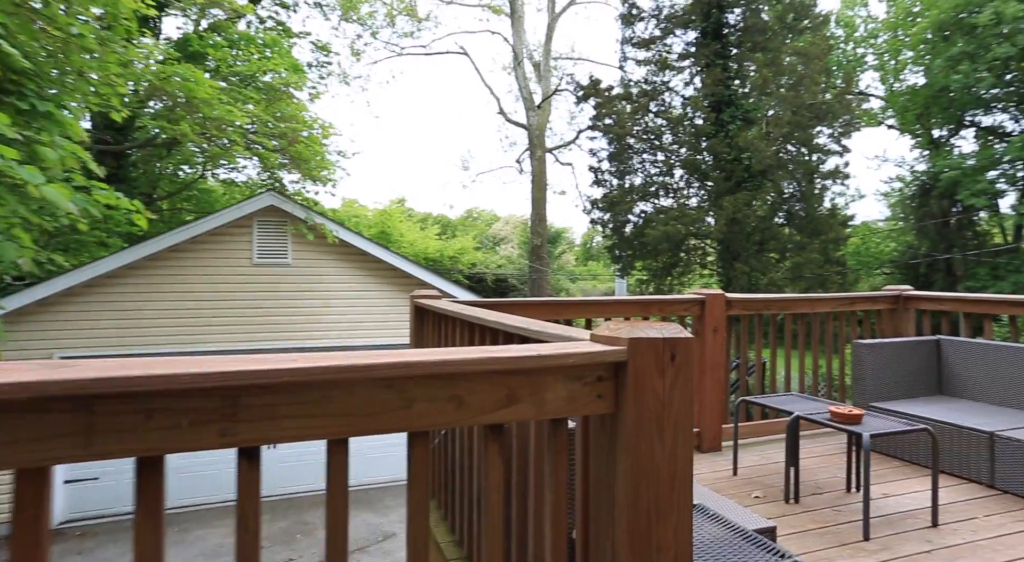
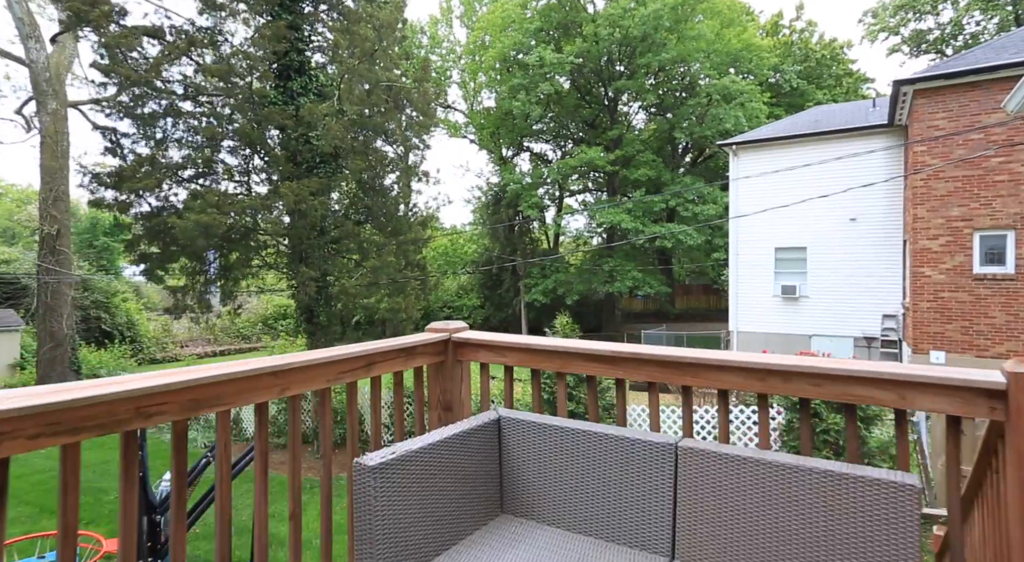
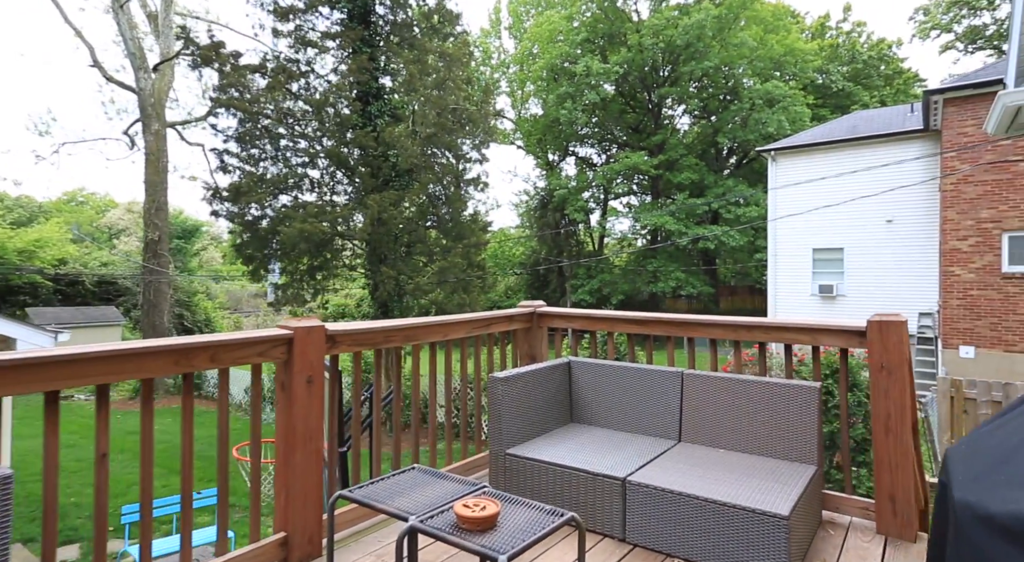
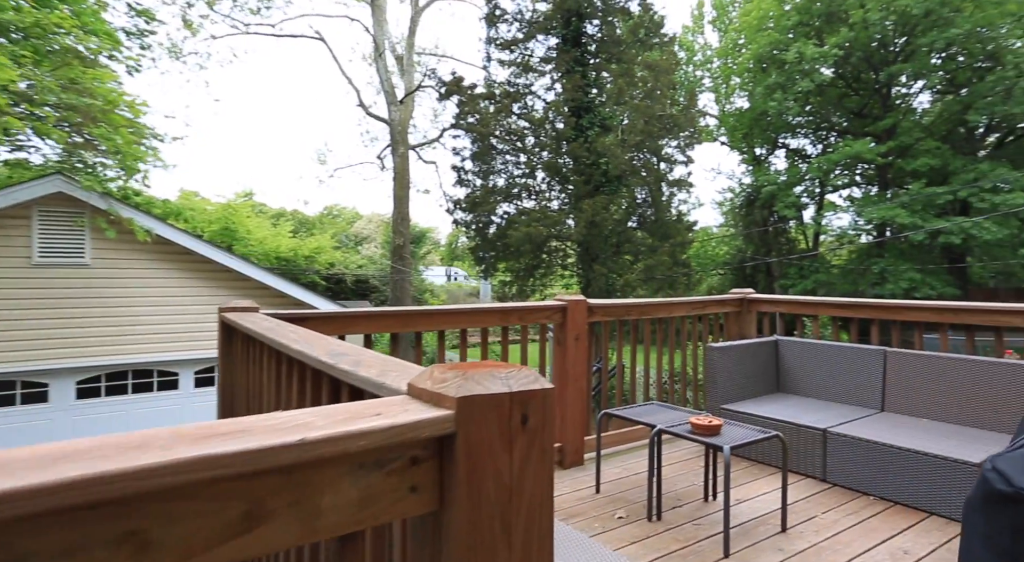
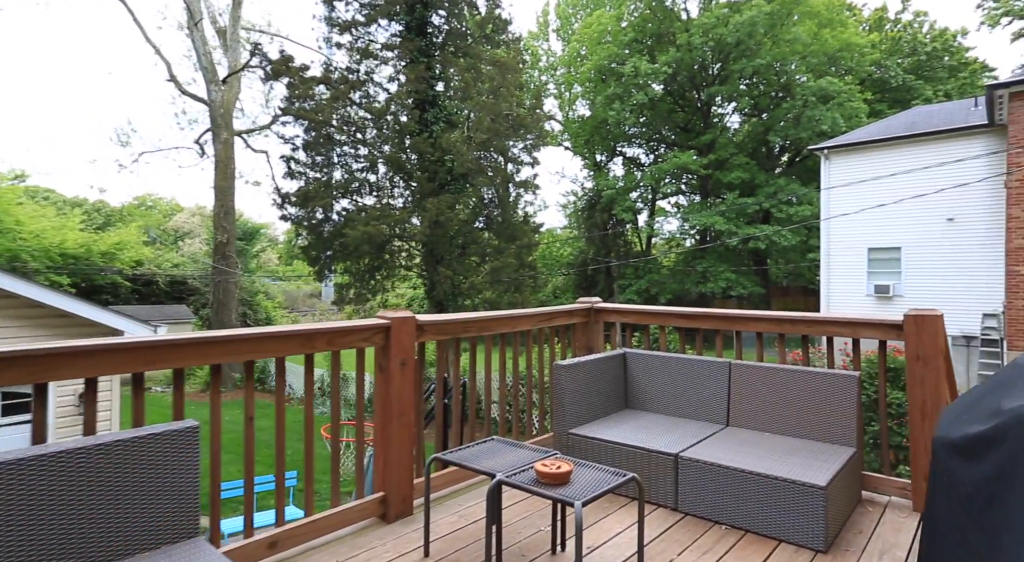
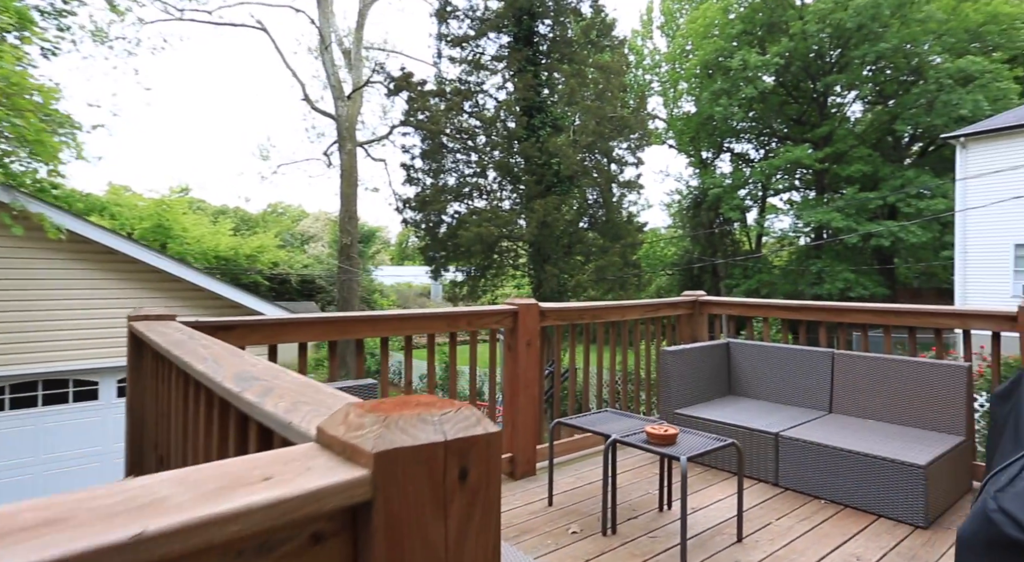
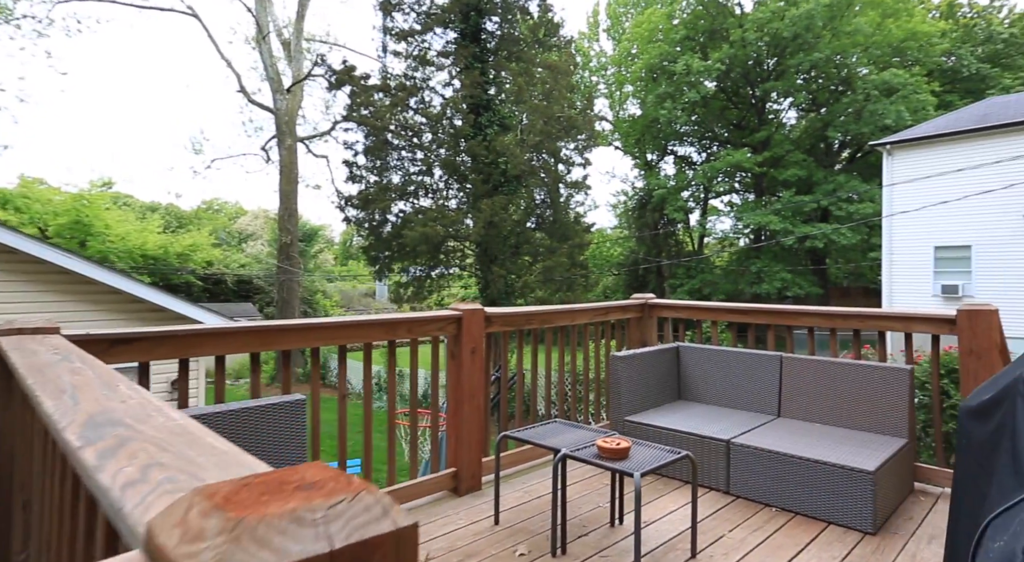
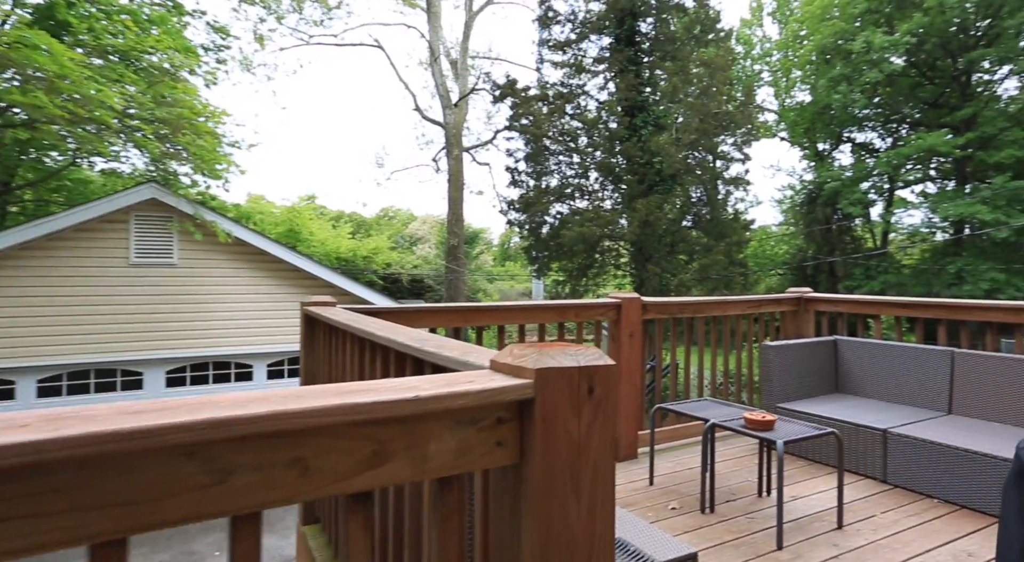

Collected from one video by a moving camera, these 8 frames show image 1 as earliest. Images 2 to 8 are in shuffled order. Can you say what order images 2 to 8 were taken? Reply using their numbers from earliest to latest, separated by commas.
8, 4, 6, 7, 5, 3, 2
